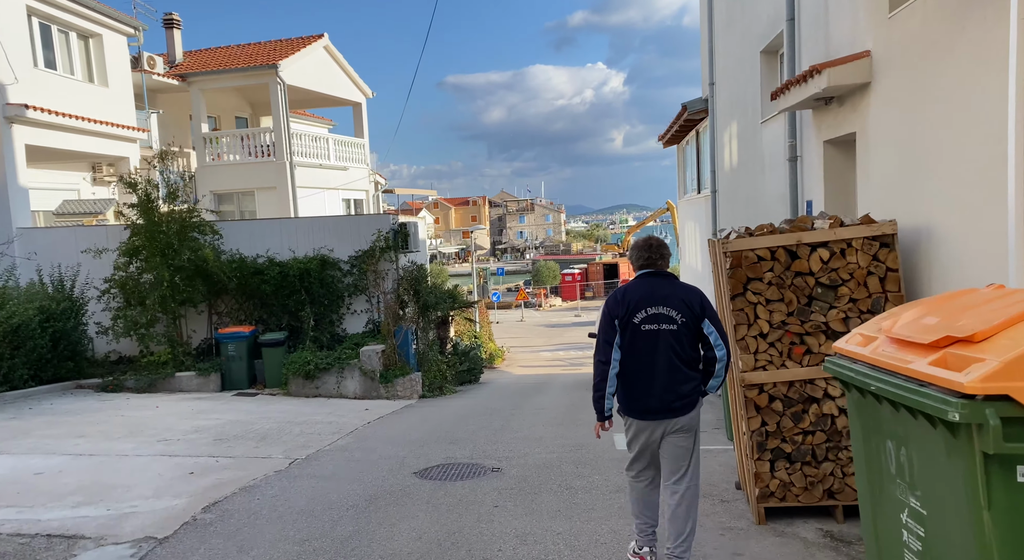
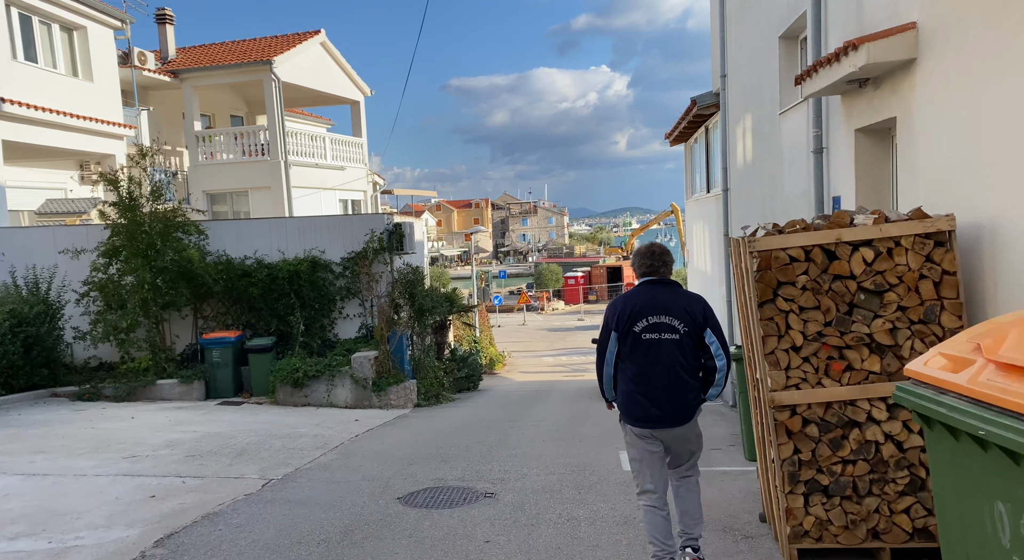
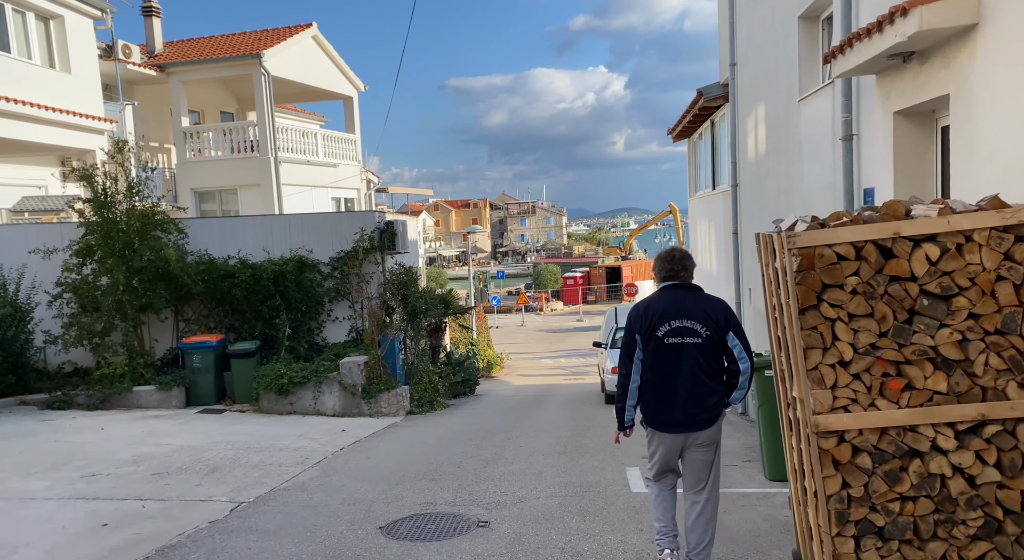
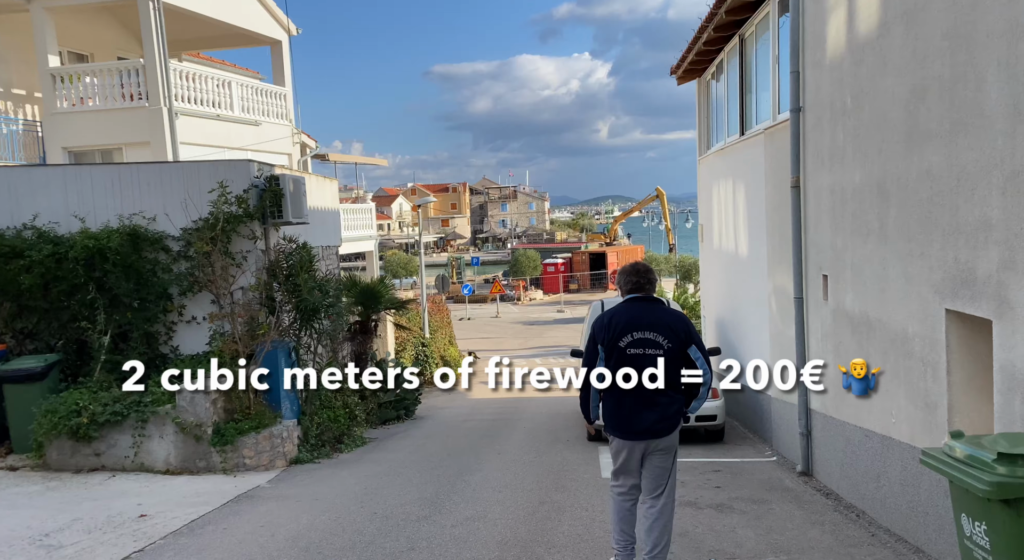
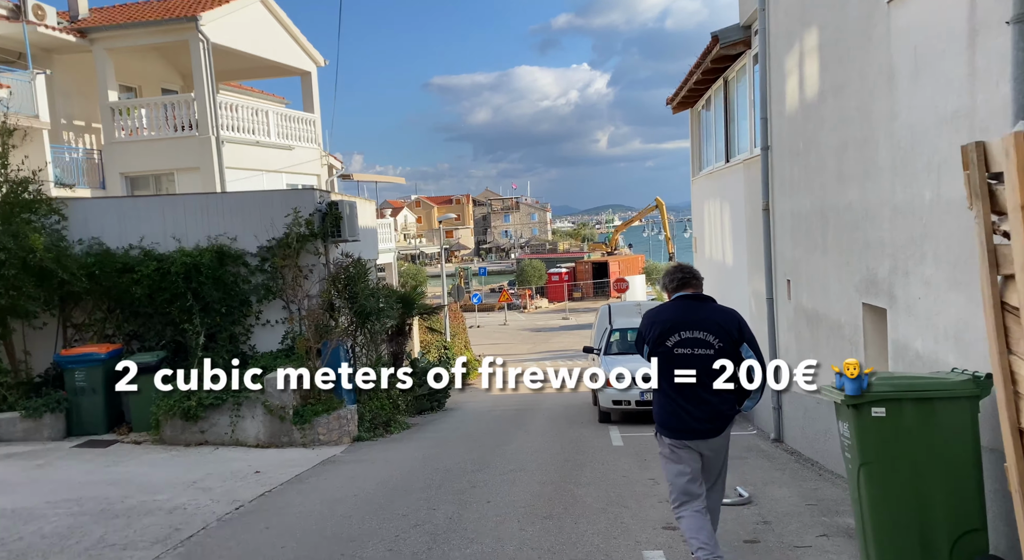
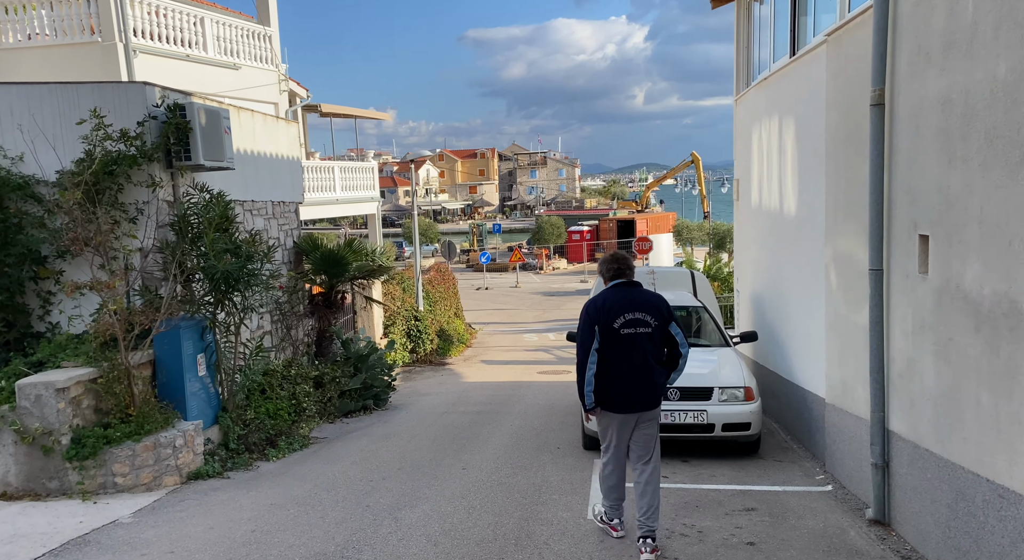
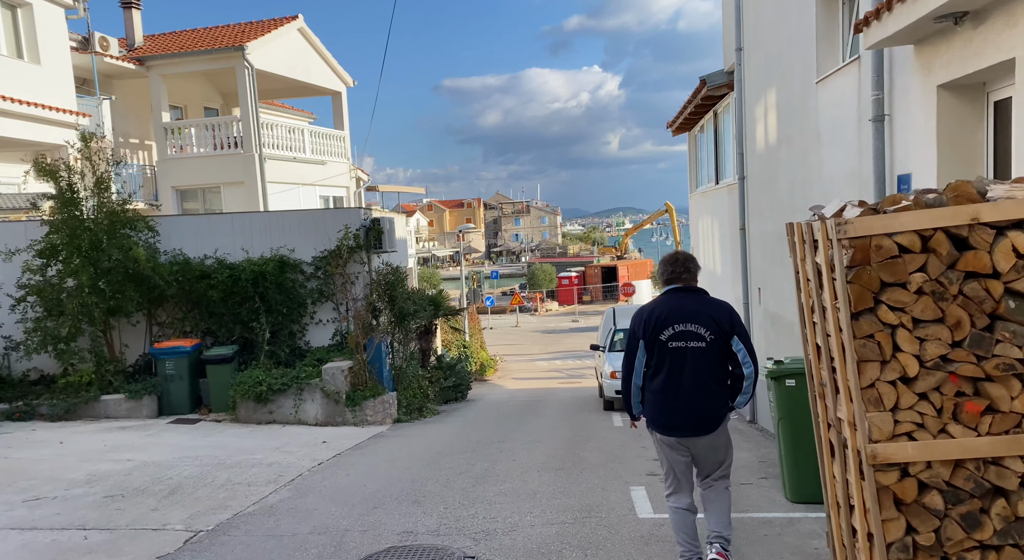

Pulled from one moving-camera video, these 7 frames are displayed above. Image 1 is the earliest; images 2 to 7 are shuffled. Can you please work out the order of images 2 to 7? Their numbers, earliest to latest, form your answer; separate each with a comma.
2, 3, 7, 5, 4, 6
